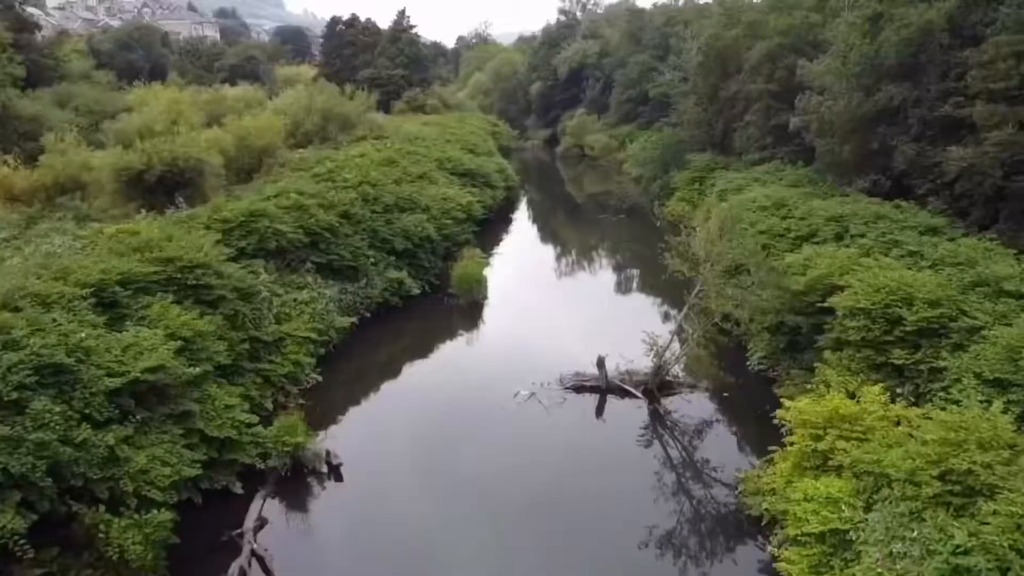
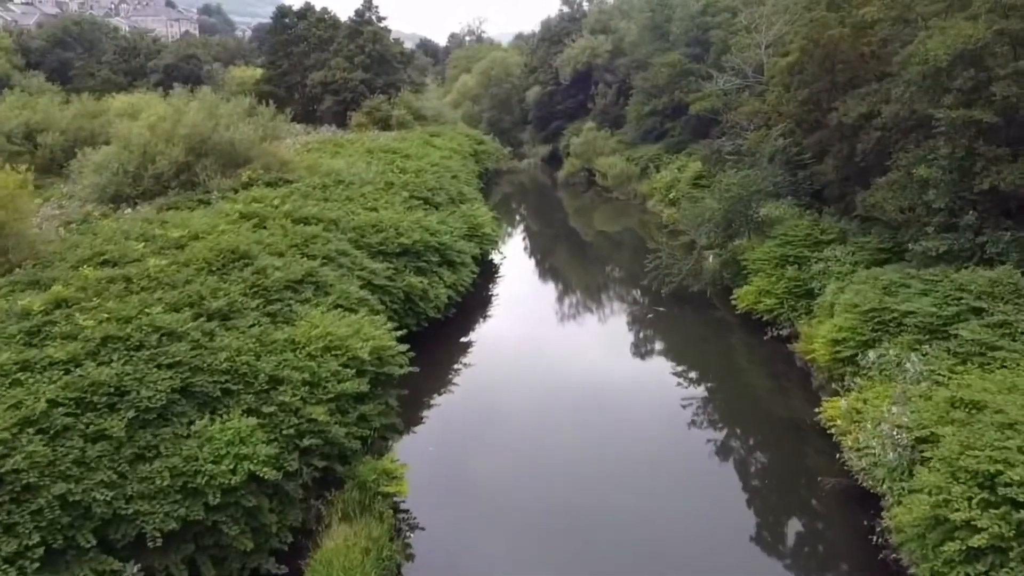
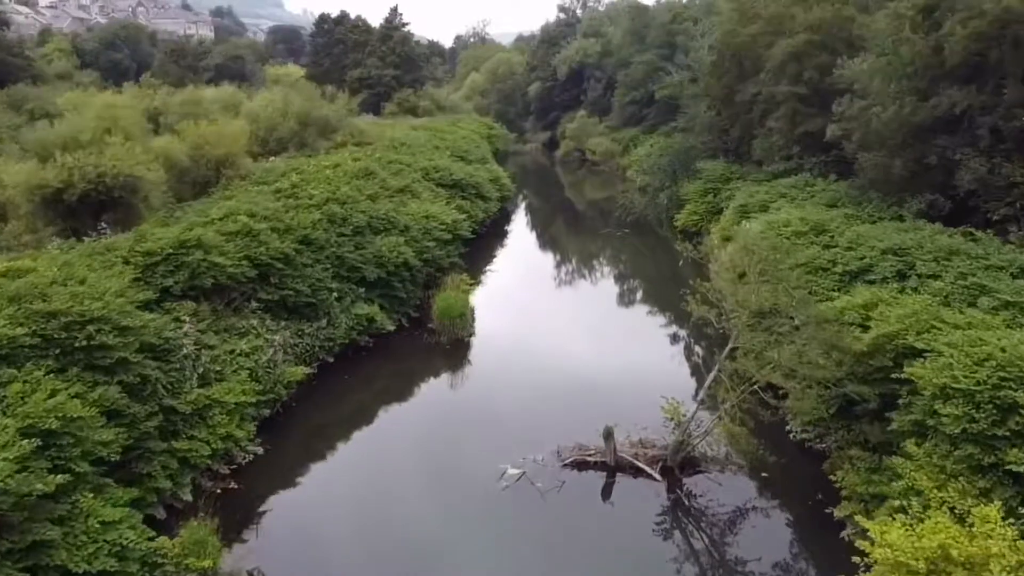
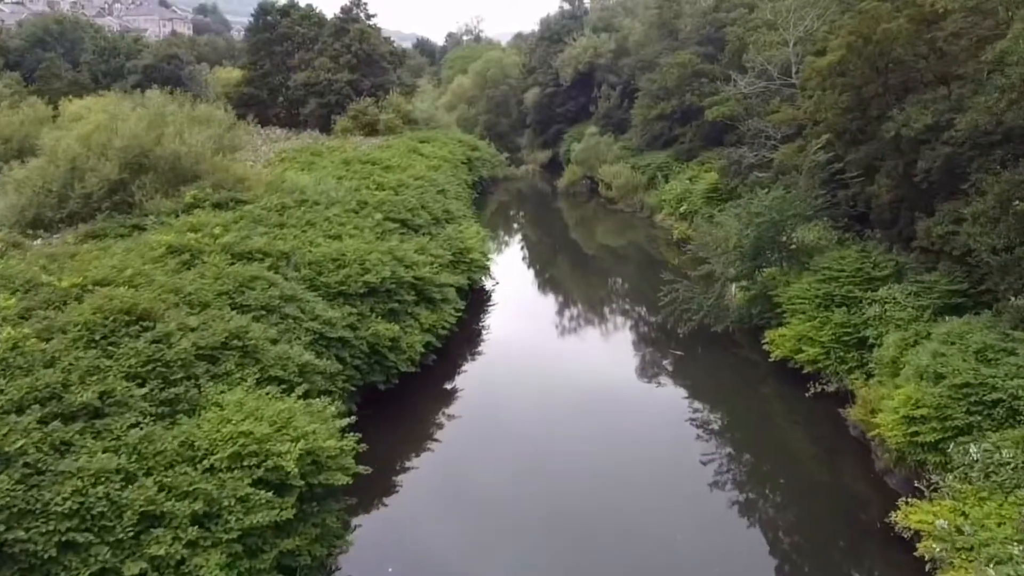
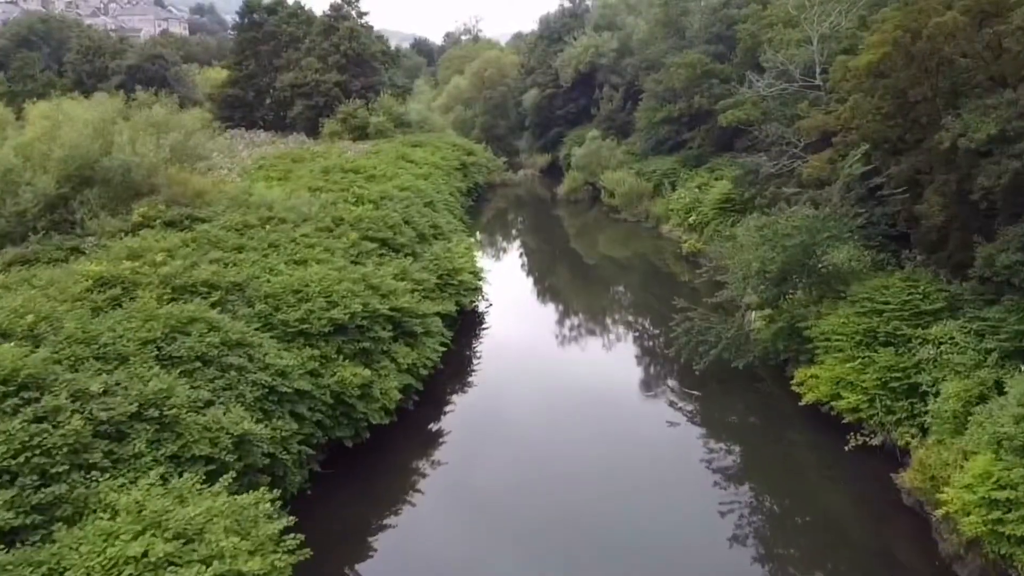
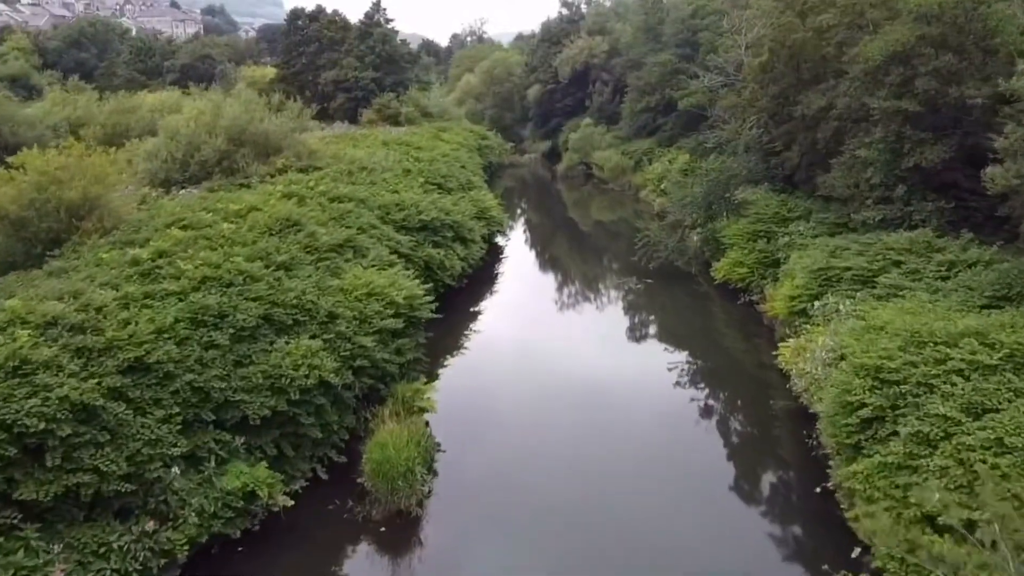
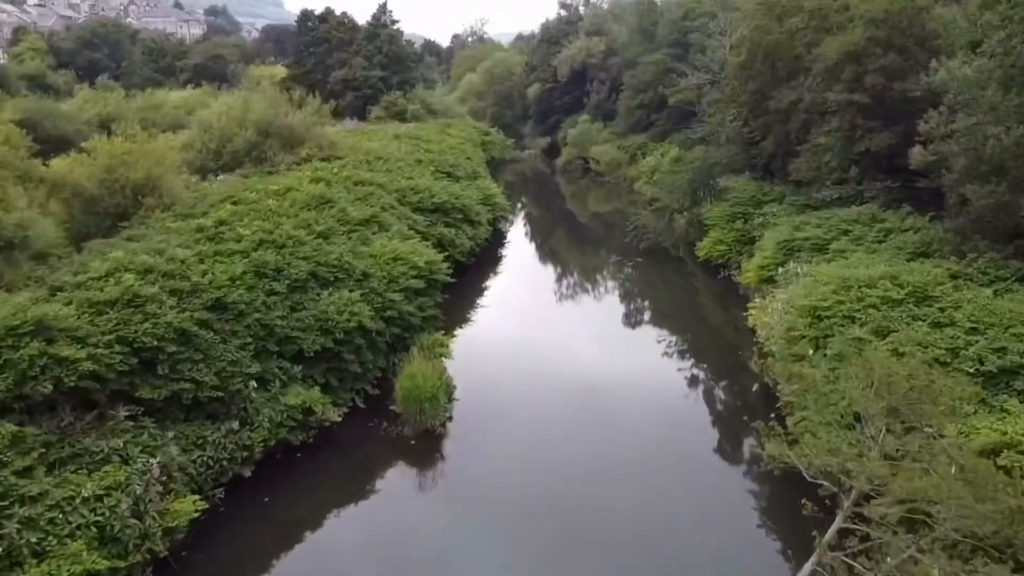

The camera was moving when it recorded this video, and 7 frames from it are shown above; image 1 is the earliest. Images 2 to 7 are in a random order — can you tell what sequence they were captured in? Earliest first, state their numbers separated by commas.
3, 7, 6, 2, 4, 5
